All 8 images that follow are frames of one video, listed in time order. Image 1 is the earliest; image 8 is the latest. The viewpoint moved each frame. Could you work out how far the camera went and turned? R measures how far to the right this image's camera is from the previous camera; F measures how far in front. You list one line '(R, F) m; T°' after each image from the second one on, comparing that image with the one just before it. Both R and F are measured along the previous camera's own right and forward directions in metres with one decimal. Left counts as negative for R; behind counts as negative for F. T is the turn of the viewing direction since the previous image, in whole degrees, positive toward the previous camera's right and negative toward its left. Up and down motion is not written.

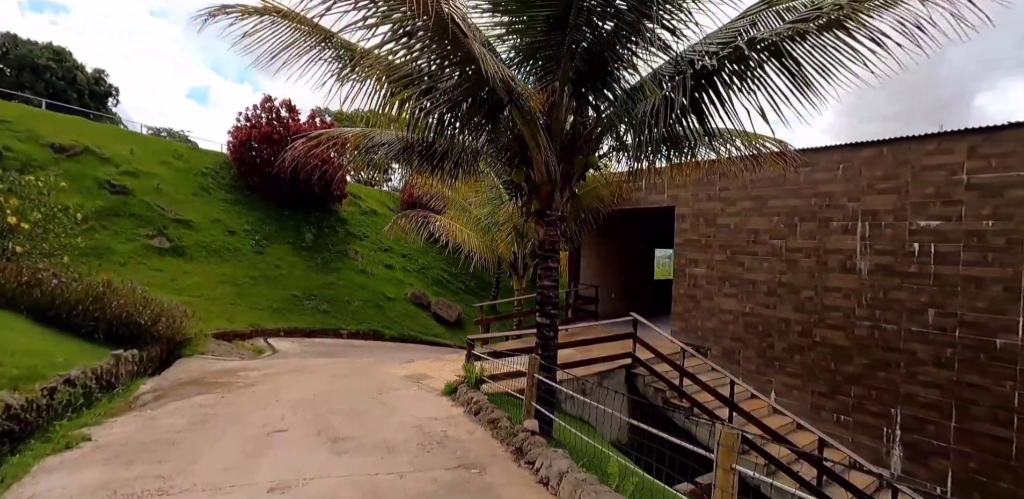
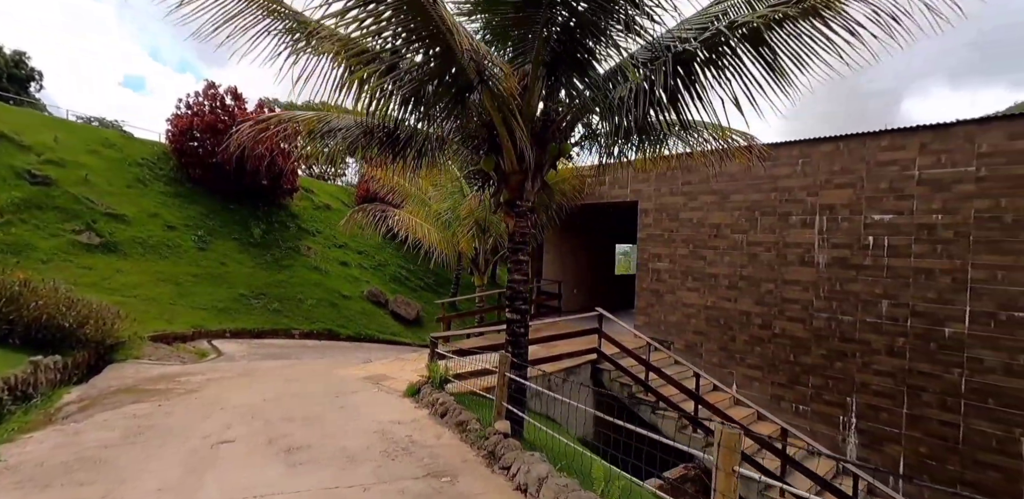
(-0.1, +0.2) m; +5°
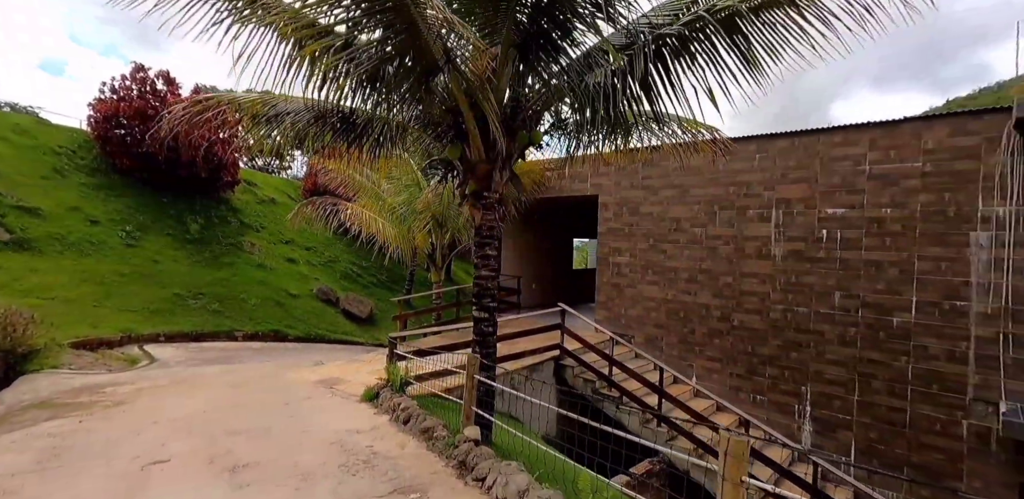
(-0.1, +0.2) m; +5°
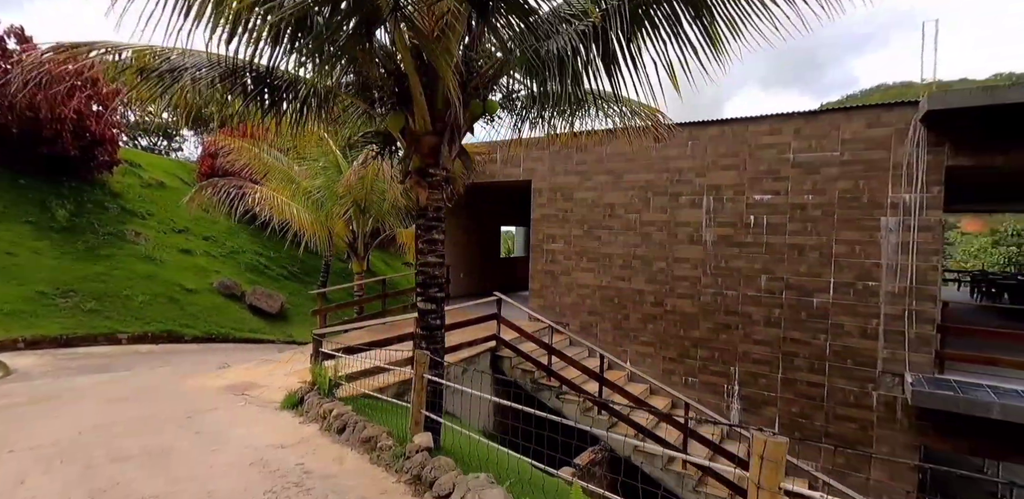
(-0.3, +0.4) m; +9°
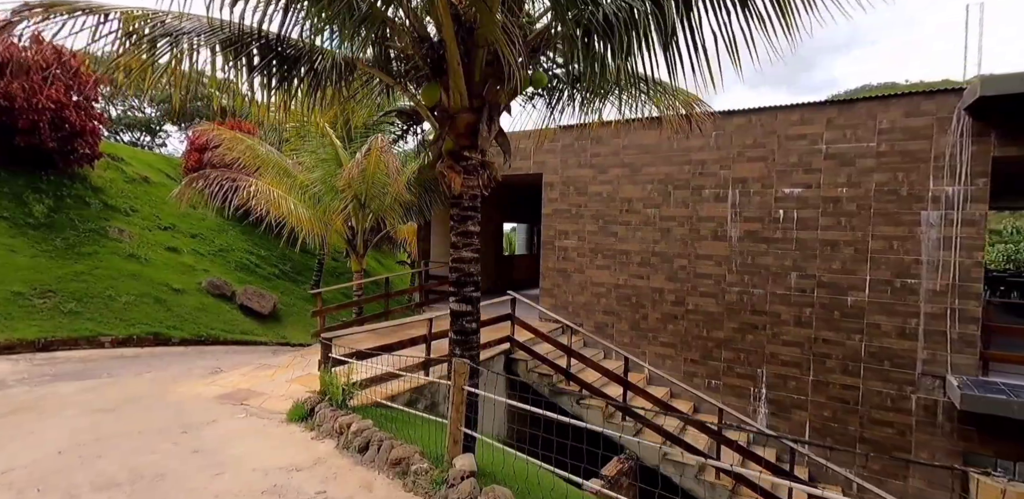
(-0.4, +0.4) m; +1°
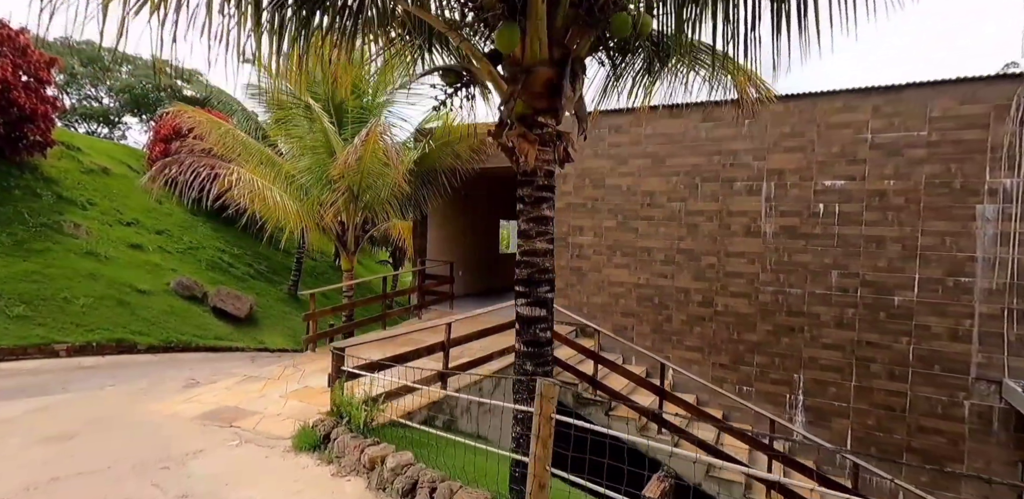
(-0.6, +0.7) m; +3°
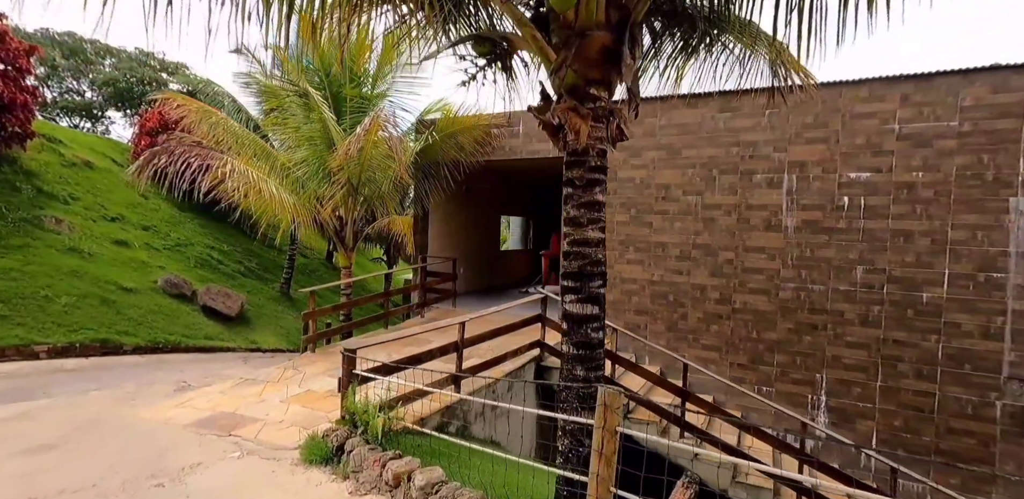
(-0.3, +0.3) m; +1°
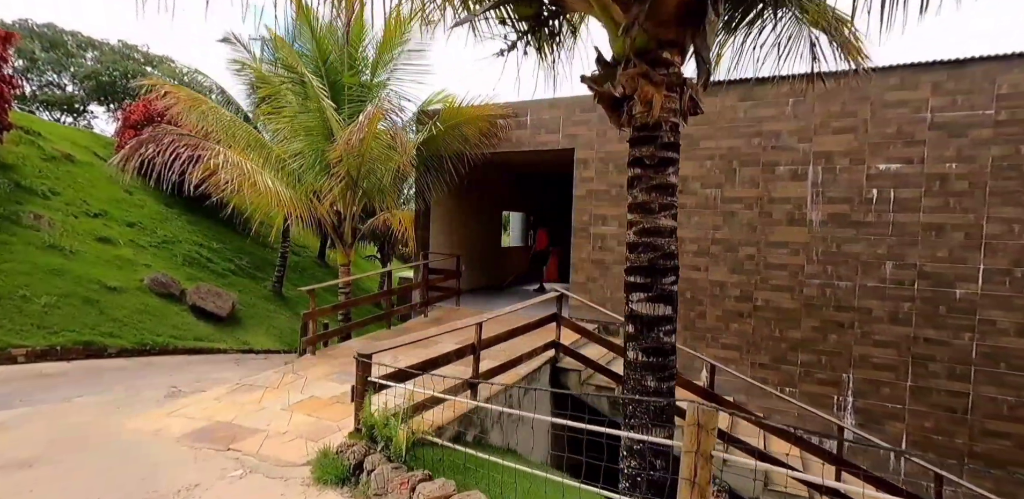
(-0.3, +0.3) m; +1°
